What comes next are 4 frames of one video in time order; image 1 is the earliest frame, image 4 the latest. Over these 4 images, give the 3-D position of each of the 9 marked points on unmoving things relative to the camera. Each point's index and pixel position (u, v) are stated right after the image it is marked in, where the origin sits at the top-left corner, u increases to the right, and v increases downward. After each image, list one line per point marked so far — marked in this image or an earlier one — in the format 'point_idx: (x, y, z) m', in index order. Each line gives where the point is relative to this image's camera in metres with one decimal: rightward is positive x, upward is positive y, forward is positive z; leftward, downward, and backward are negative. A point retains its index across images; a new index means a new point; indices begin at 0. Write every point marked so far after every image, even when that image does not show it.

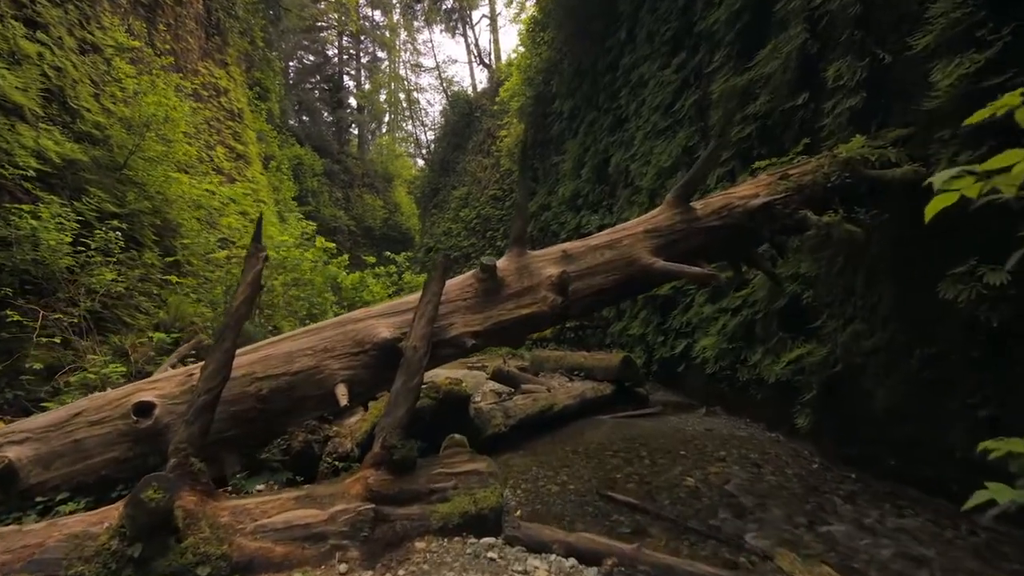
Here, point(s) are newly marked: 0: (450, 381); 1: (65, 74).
0: (-0.5, -0.8, +4.3) m
1: (-6.8, +3.2, +7.7) m
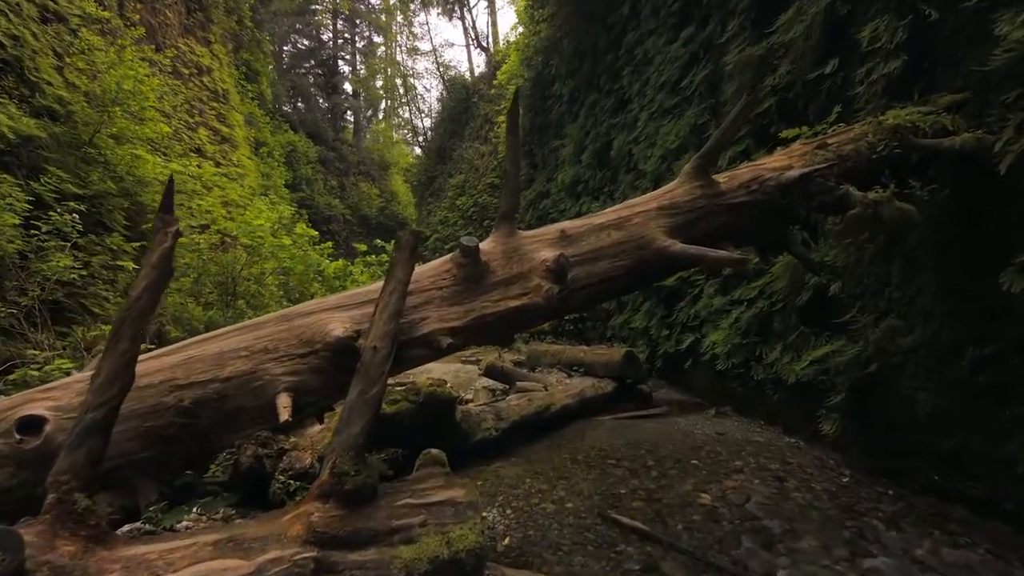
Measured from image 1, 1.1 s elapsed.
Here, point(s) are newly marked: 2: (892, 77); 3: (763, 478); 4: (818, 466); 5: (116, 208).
0: (-0.6, -0.7, +3.8) m
1: (-6.8, +3.4, +7.1) m
2: (+3.0, +1.7, +4.0) m
3: (+1.8, -1.4, +3.6) m
4: (+2.4, -1.4, +4.0) m
5: (-5.6, +1.1, +7.2) m
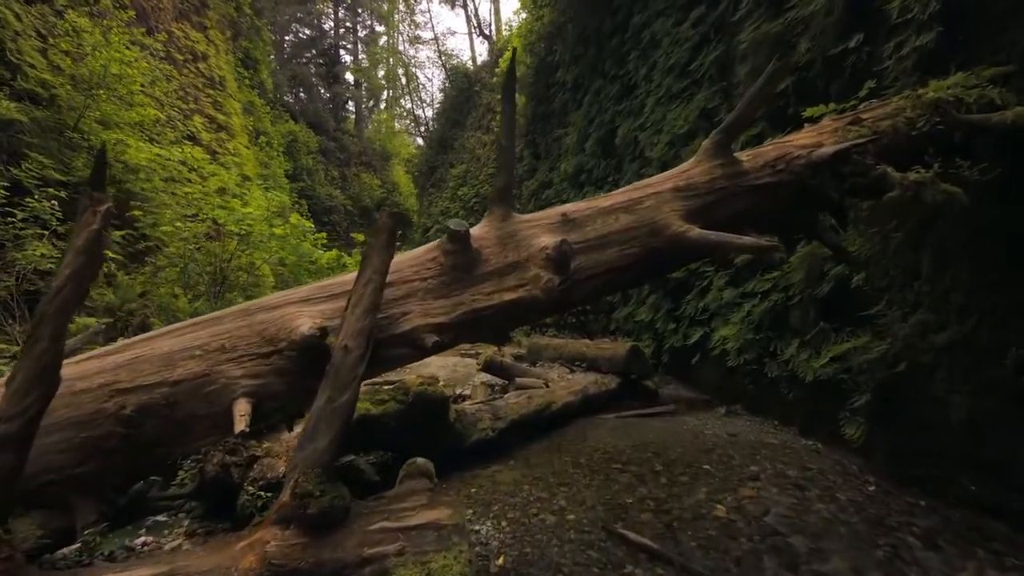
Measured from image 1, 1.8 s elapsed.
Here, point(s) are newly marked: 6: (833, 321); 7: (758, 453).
0: (-0.6, -0.6, +3.5) m
1: (-6.8, +3.6, +6.8) m
2: (+3.0, +1.7, +3.6) m
3: (+1.8, -1.3, +3.3) m
4: (+2.4, -1.3, +3.7) m
5: (-5.6, +1.3, +6.9) m
6: (+2.7, -0.3, +4.3) m
7: (+1.9, -1.3, +4.0) m
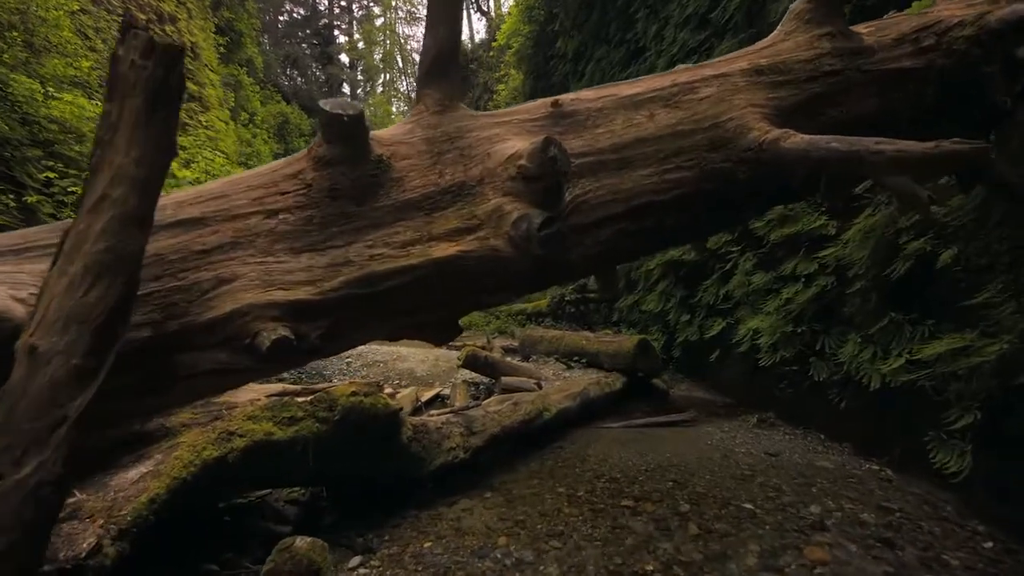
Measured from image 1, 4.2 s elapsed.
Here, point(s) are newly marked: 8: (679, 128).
0: (-0.8, -0.5, +2.5) m
1: (-6.9, +3.8, +5.8) m
2: (+2.8, +1.8, +2.6) m
3: (+1.6, -1.2, +2.4) m
4: (+2.2, -1.2, +2.7) m
5: (-5.7, +1.5, +5.9) m
6: (+2.6, -0.1, +3.3) m
7: (+1.8, -1.2, +3.0) m
8: (+0.6, +0.6, +1.9) m
